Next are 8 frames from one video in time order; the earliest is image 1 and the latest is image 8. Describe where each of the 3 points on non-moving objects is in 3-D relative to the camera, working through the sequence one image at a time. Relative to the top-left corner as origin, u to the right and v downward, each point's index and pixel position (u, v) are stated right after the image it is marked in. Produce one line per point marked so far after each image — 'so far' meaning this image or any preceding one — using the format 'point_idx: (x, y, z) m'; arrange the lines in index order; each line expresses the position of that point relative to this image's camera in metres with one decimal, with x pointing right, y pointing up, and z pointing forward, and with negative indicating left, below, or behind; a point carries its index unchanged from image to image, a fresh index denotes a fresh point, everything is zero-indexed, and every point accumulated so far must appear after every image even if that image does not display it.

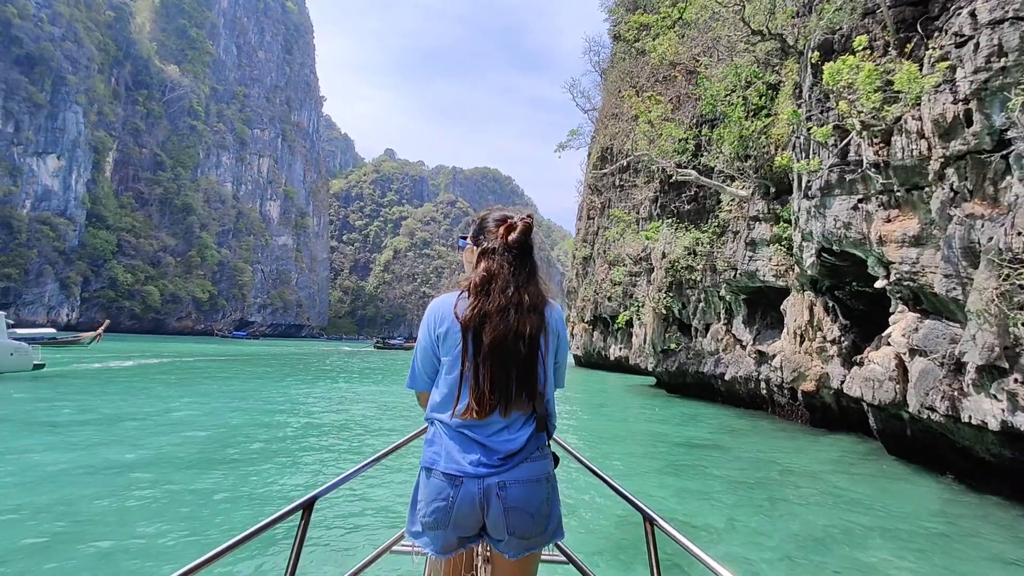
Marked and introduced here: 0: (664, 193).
0: (+4.2, +2.6, +15.3) m
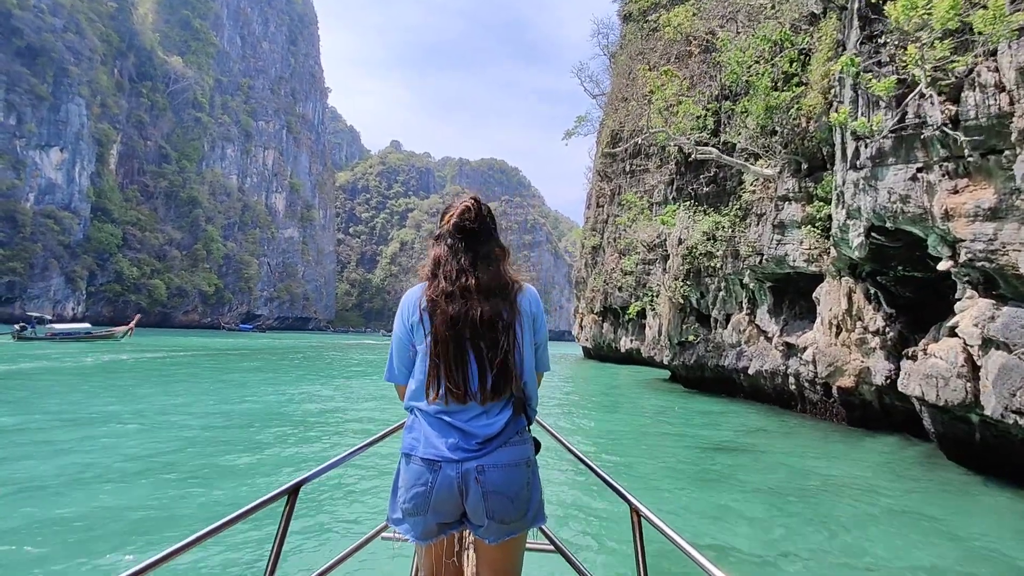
0: (+4.3, +2.9, +14.4) m
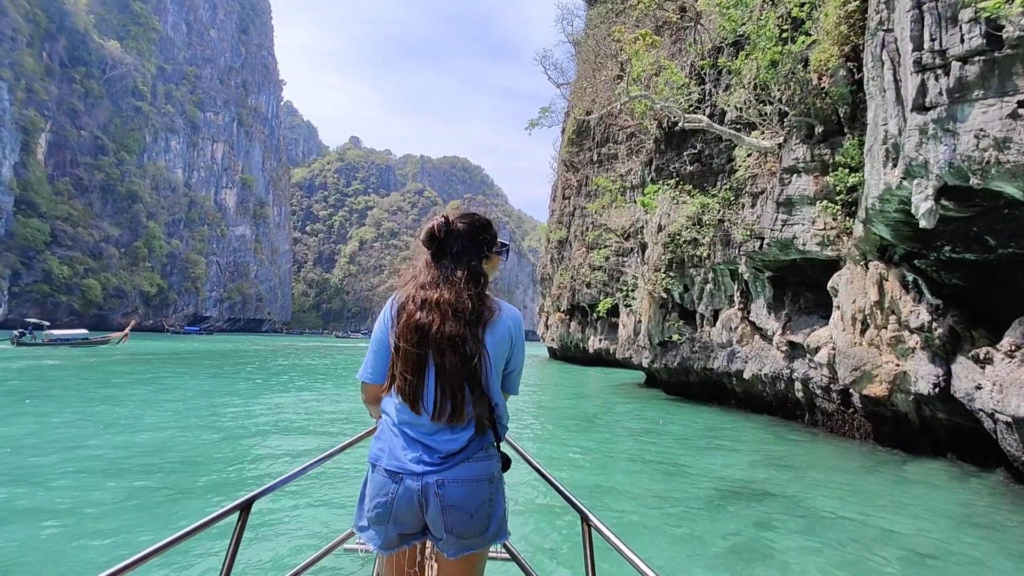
0: (+3.4, +3.1, +12.8) m
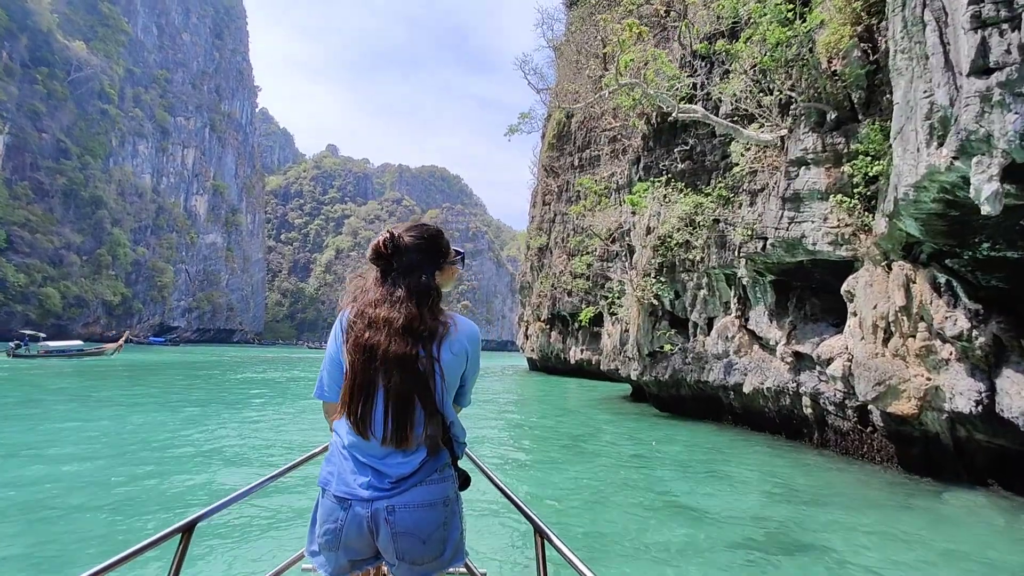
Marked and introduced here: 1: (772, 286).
0: (+2.9, +2.9, +12.0) m
1: (+3.9, 0.0, +8.5) m
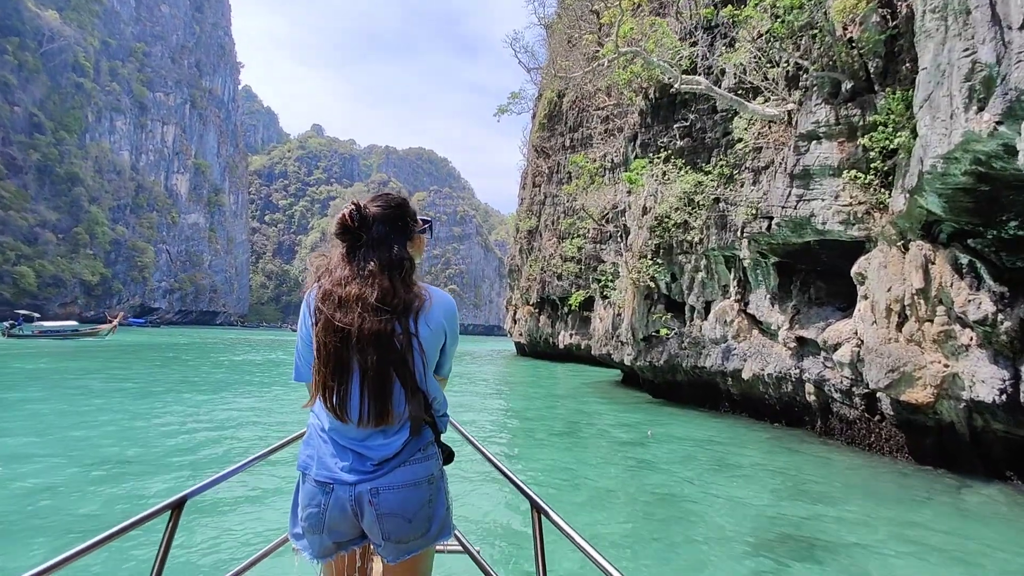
0: (+2.7, +3.3, +11.5) m
1: (+3.8, +0.3, +8.2) m
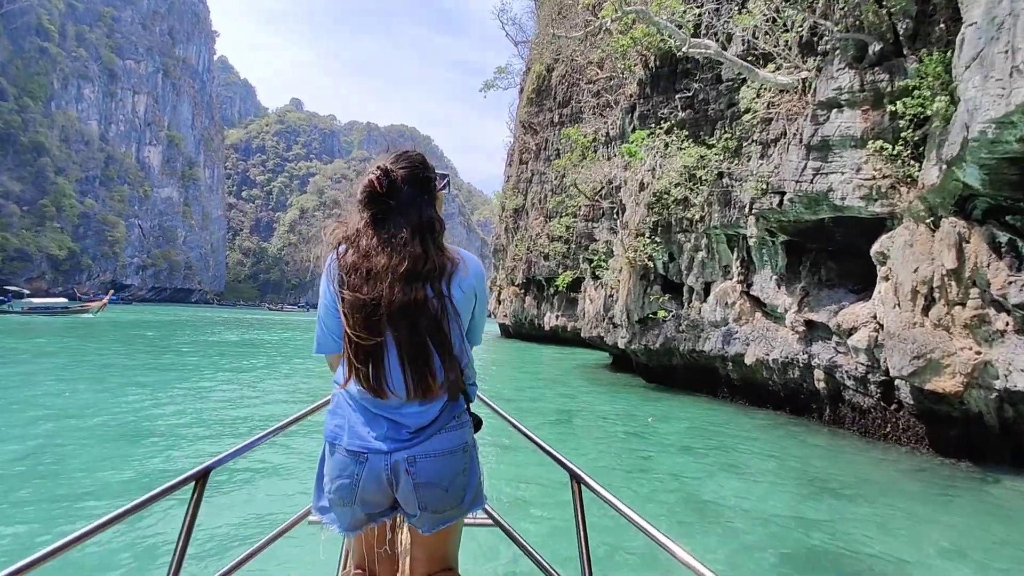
0: (+2.6, +3.7, +10.9) m
1: (+3.7, +0.6, +7.7) m
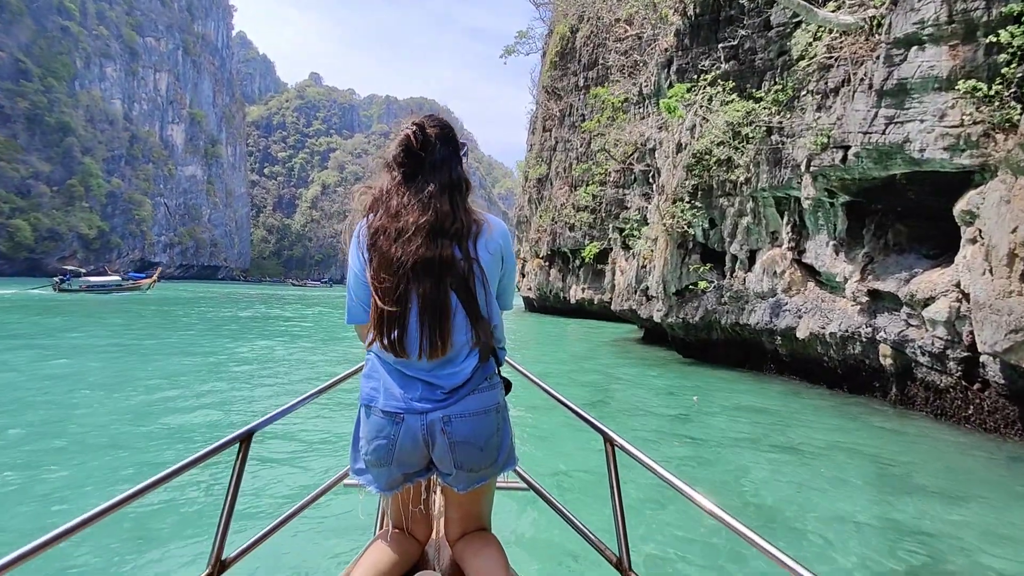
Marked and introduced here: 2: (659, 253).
0: (+3.0, +4.2, +10.0) m
1: (+4.1, +1.0, +6.9) m
2: (+2.6, +0.6, +10.1) m
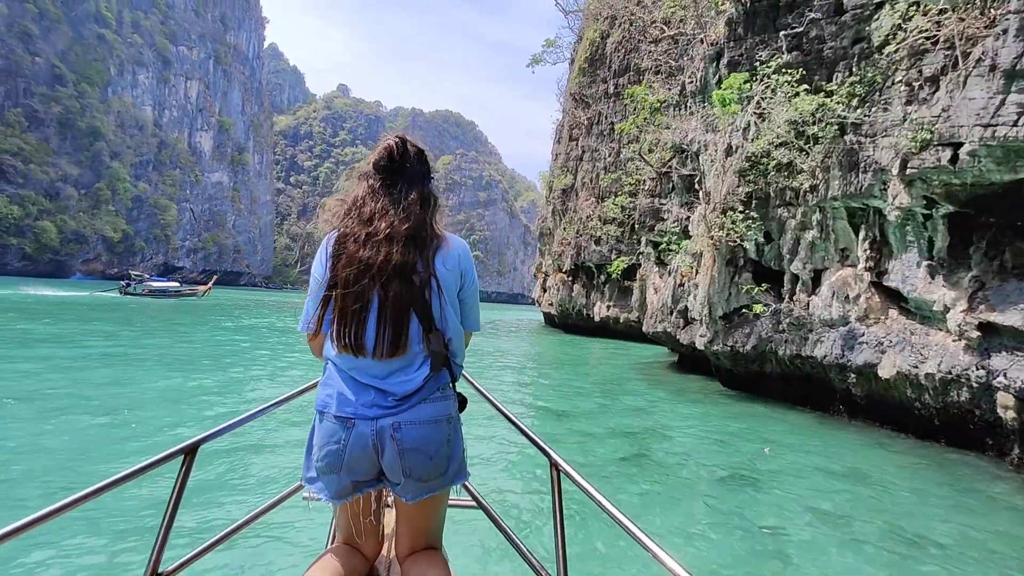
0: (+3.5, +3.8, +8.9) m
1: (+4.4, +0.7, +5.7) m
2: (+3.0, +0.3, +8.9) m
